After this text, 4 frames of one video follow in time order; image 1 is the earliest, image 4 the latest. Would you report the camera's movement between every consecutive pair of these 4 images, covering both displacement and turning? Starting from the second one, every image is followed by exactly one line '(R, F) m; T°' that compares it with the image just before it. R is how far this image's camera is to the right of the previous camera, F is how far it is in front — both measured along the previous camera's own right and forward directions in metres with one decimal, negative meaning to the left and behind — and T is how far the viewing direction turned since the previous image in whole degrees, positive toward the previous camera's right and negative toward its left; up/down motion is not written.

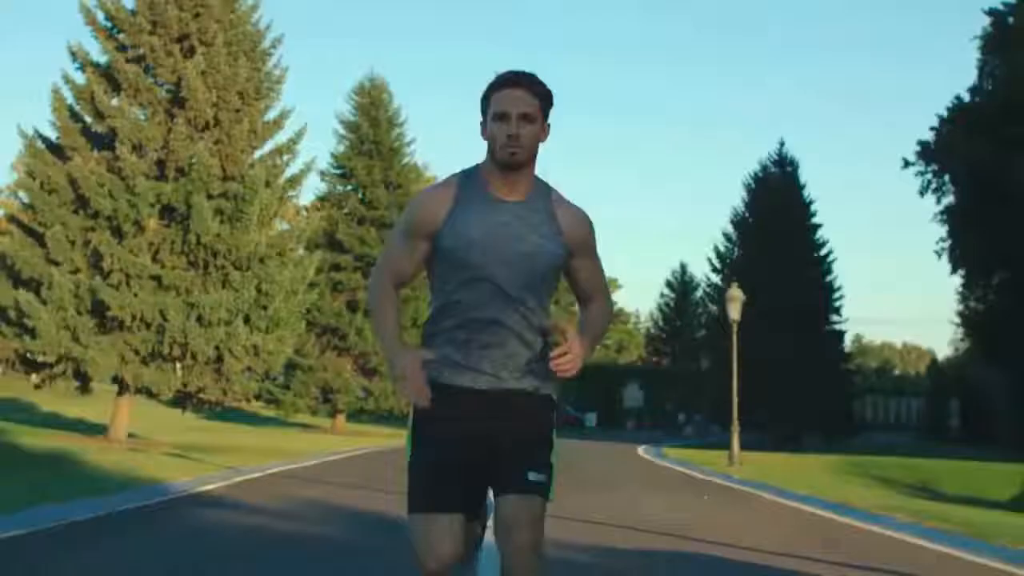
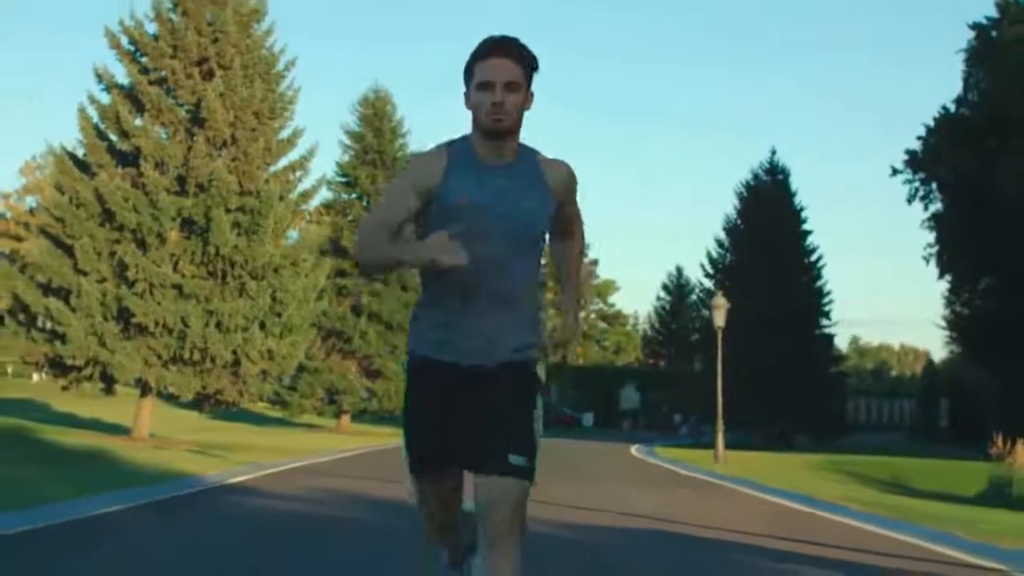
(0.0, -1.4) m; 0°
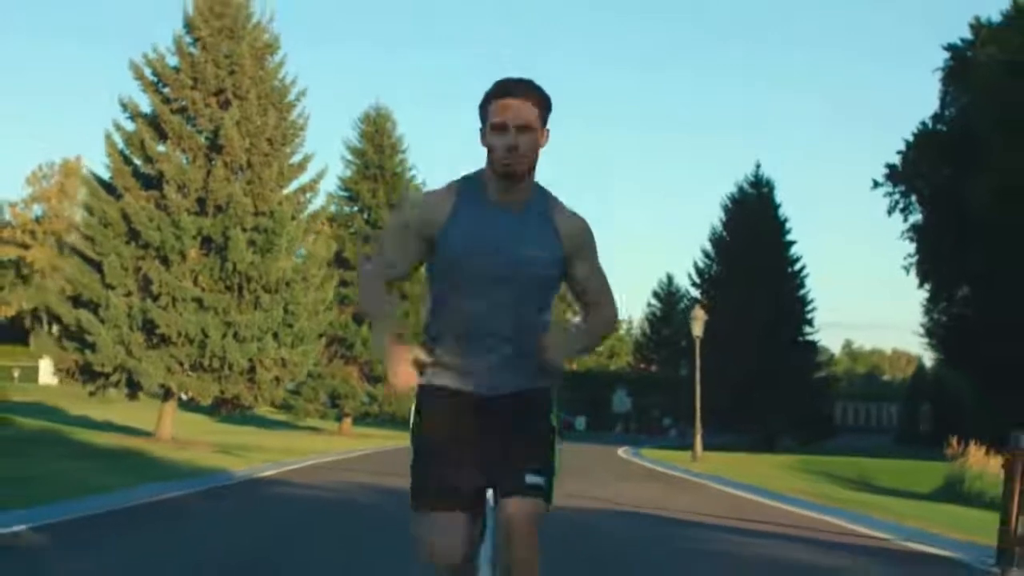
(0.0, -2.0) m; 0°
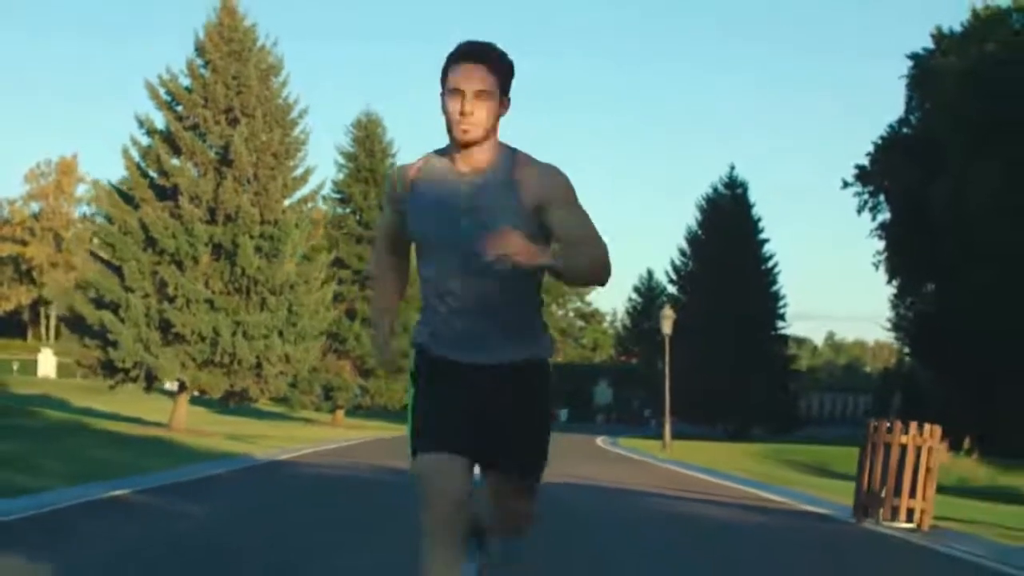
(0.0, -2.4) m; +1°
